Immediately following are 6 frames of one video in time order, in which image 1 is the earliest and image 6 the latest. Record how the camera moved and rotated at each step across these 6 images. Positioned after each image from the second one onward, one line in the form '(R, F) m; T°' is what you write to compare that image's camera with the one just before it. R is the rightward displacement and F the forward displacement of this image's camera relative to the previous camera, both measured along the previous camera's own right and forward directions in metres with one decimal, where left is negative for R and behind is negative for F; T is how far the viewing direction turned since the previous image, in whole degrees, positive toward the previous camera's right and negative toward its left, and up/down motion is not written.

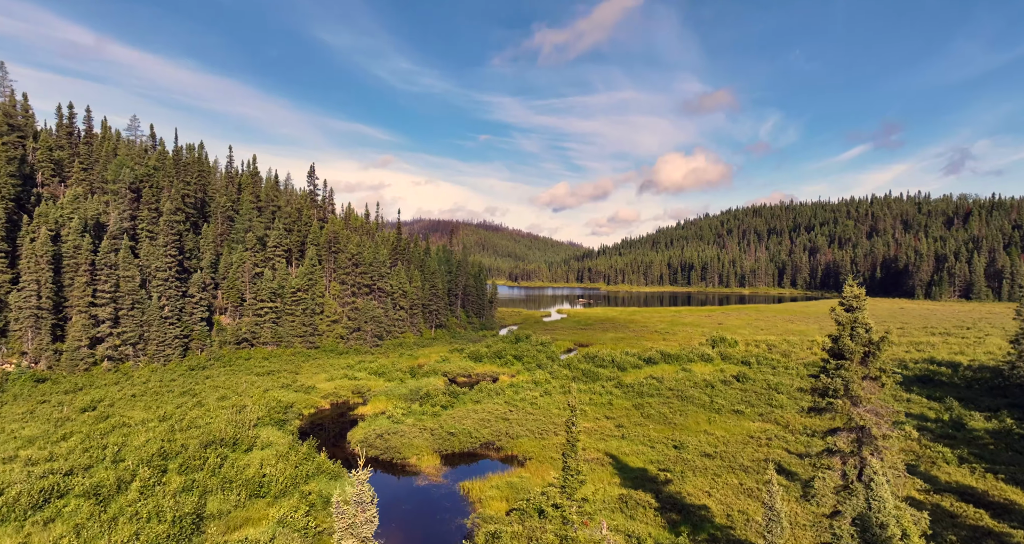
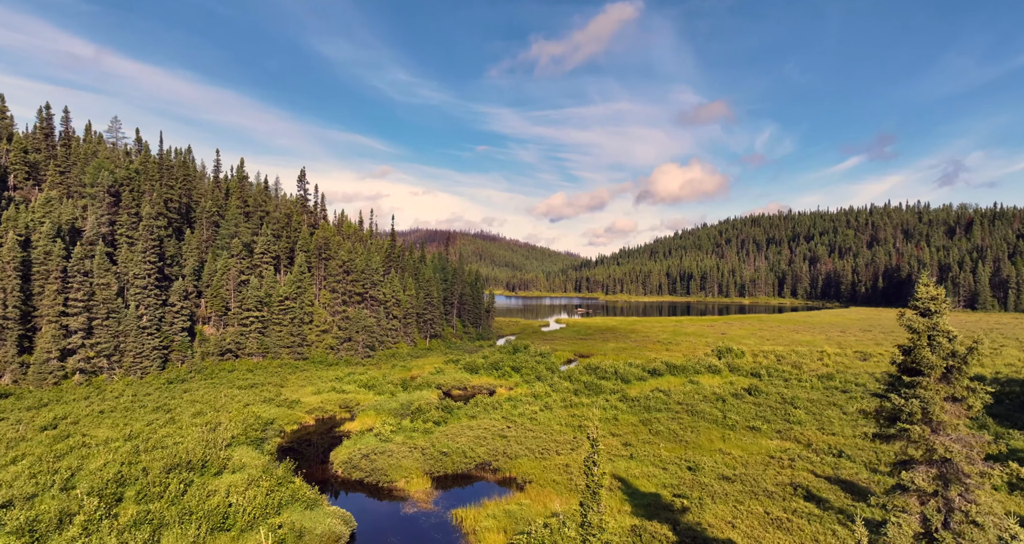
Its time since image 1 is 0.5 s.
(-0.1, +3.2) m; 0°
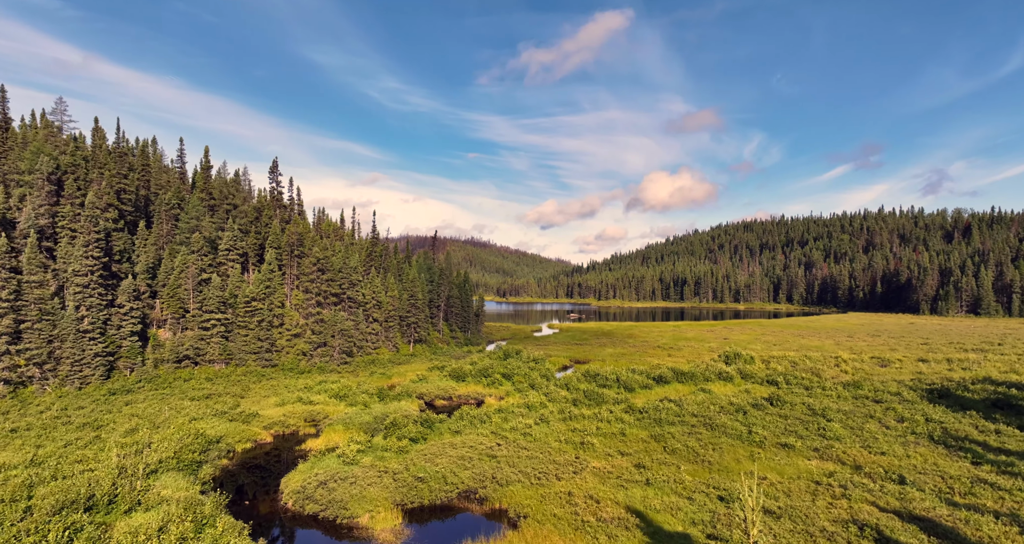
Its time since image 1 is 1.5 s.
(0.0, +6.7) m; +1°
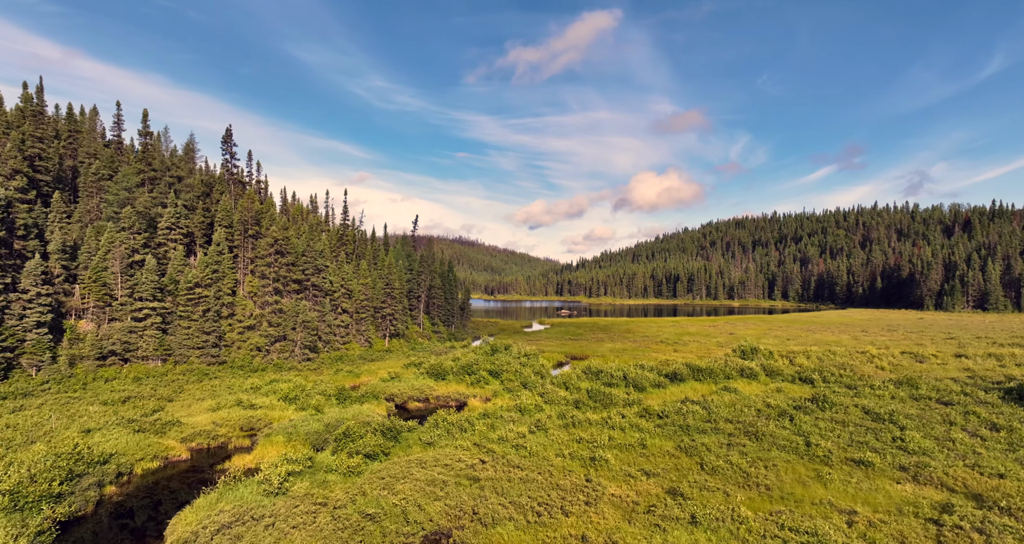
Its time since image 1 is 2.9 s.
(0.0, +9.5) m; +1°
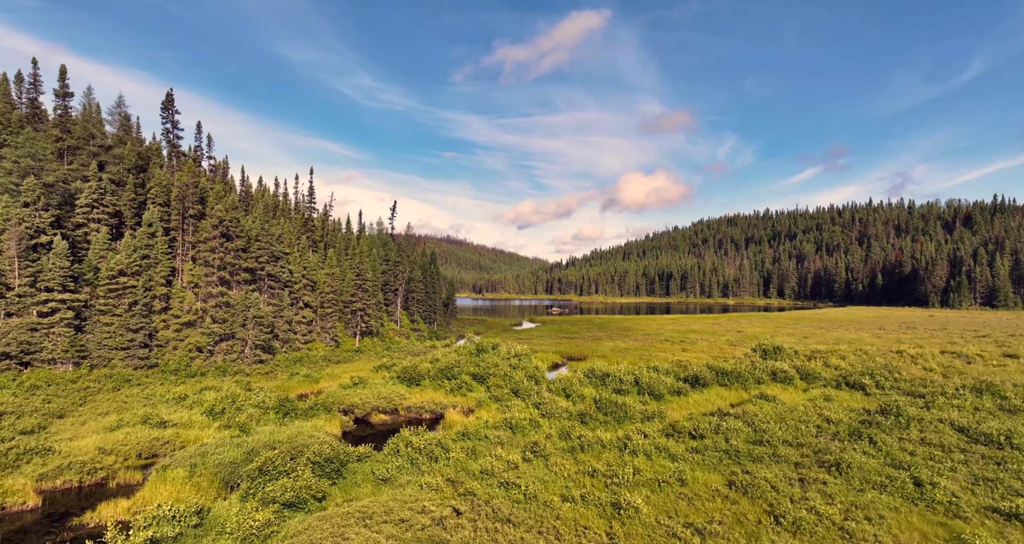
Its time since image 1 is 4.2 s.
(0.0, +9.3) m; +1°
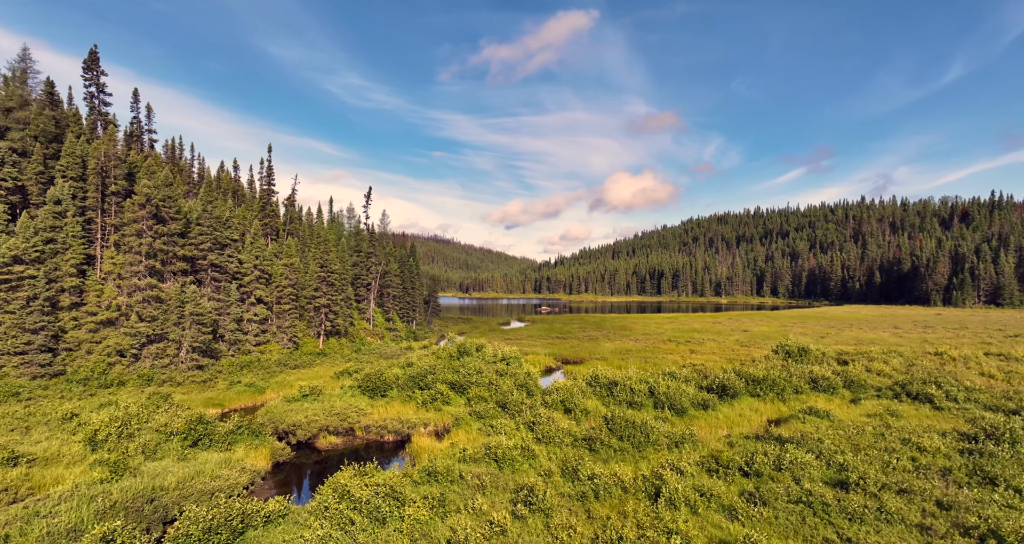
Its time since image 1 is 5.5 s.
(+0.1, +8.4) m; +1°
